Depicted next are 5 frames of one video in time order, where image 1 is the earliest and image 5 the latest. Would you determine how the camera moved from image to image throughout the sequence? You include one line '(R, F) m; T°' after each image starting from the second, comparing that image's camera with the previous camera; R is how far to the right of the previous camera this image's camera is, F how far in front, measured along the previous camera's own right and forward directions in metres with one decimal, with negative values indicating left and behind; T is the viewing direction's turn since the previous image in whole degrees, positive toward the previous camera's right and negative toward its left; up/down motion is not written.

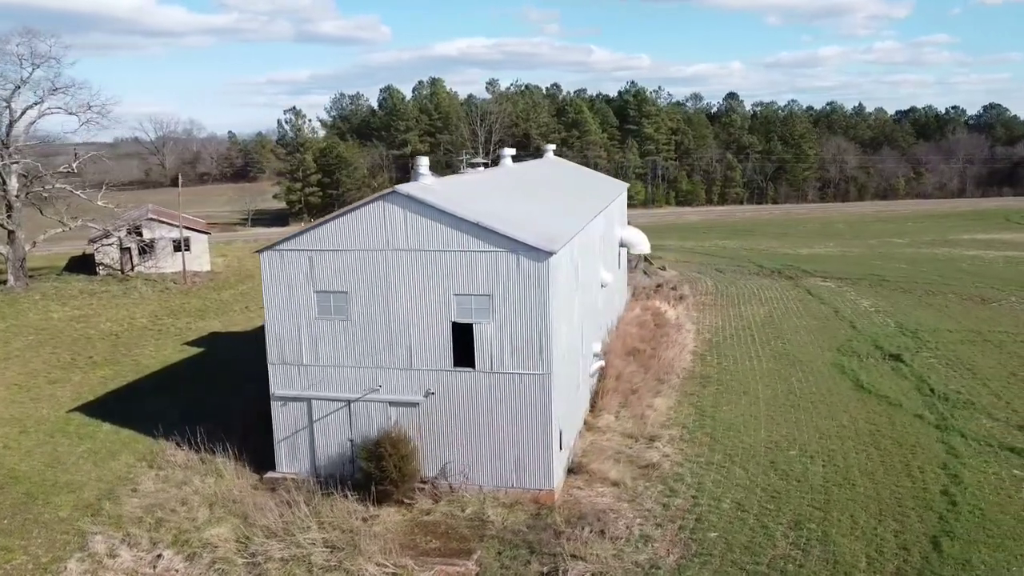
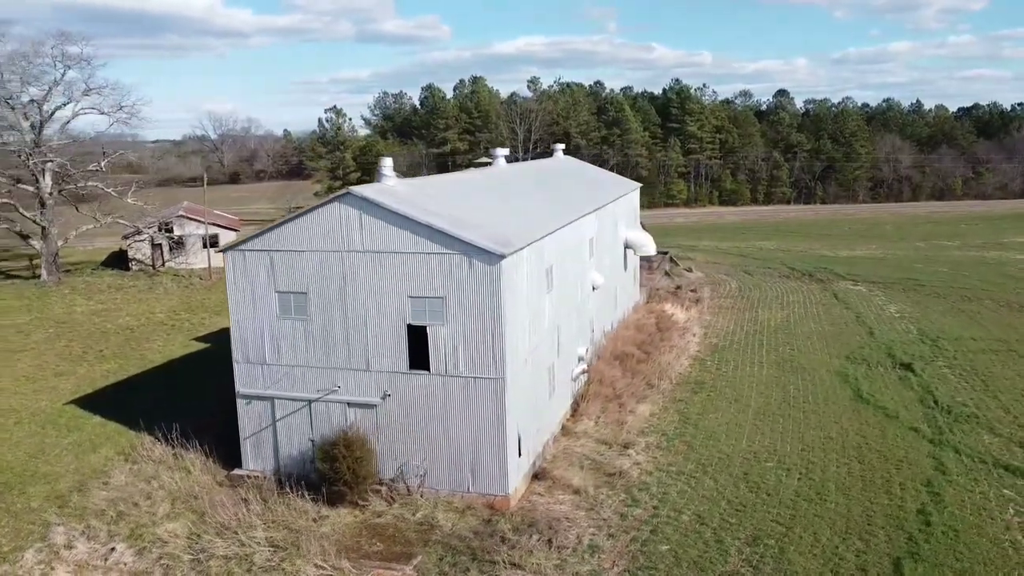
(+1.7, +0.2) m; -4°
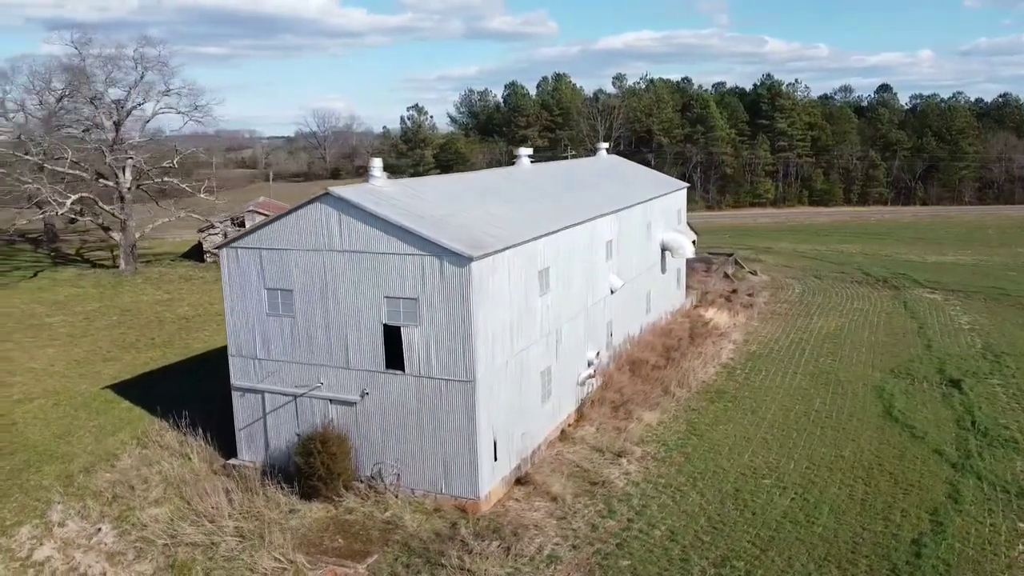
(+2.1, +0.3) m; -7°
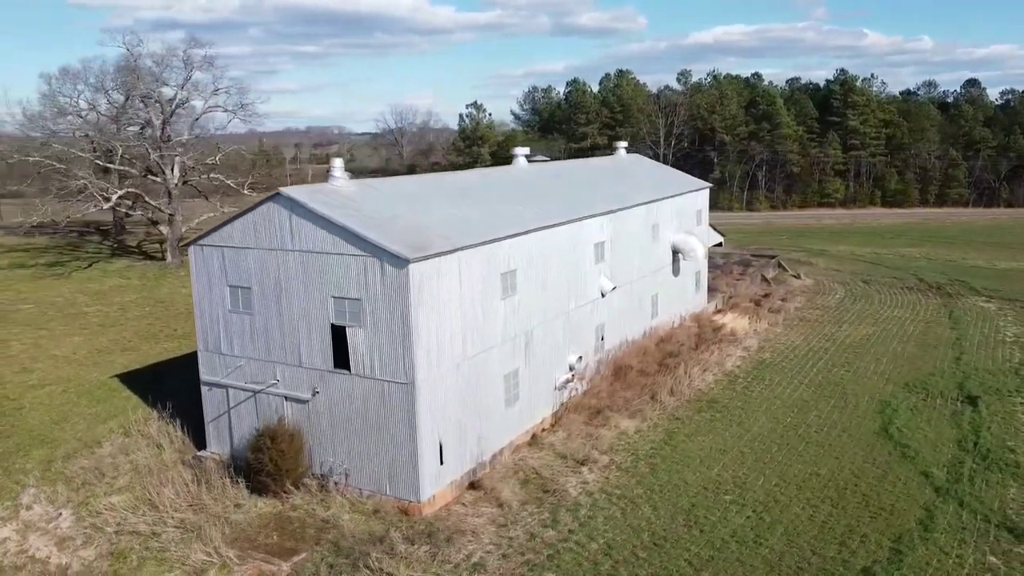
(+2.2, +0.3) m; -6°
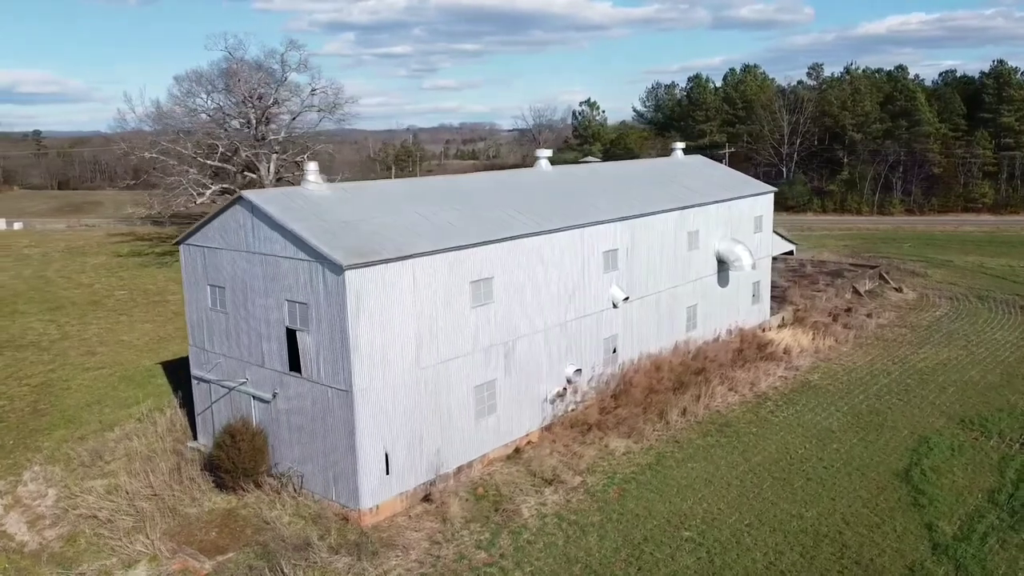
(+3.1, +0.8) m; -10°
